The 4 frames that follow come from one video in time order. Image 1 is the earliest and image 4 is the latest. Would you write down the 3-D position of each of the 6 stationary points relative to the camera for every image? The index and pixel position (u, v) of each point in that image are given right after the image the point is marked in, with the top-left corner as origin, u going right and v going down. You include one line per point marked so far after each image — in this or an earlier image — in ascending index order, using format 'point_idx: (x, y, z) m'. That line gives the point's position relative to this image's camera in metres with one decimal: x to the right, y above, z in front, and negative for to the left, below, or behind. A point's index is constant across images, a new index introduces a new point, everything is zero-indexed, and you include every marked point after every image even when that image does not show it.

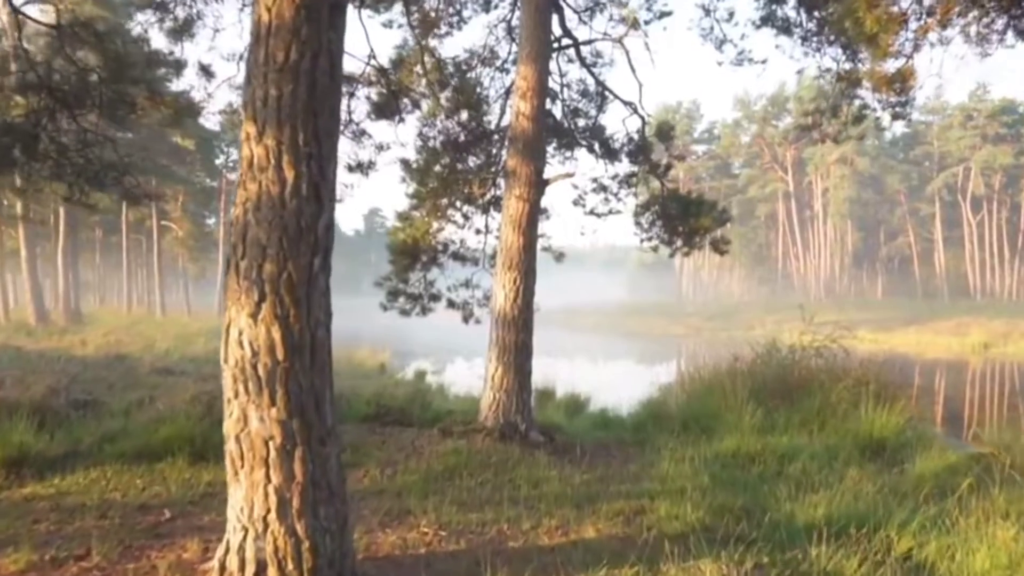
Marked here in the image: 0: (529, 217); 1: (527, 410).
0: (+0.1, +0.6, +7.8) m
1: (+0.1, -1.1, +7.7) m
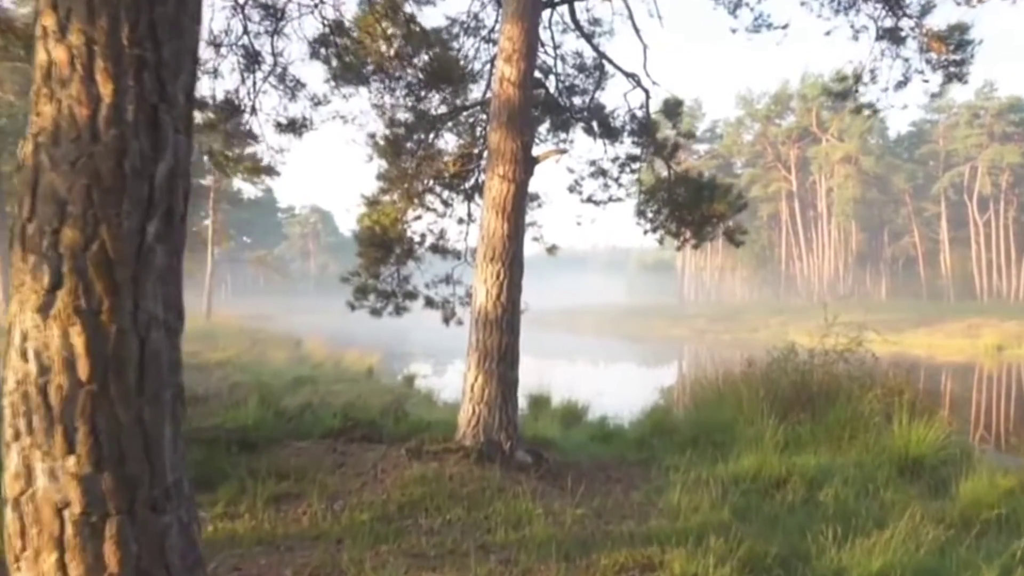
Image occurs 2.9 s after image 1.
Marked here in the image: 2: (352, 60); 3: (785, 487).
0: (0.0, +0.7, +6.7) m
1: (0.0, -1.0, +6.6) m
2: (-1.4, +1.9, +7.4) m
3: (+2.0, -1.5, +6.4) m
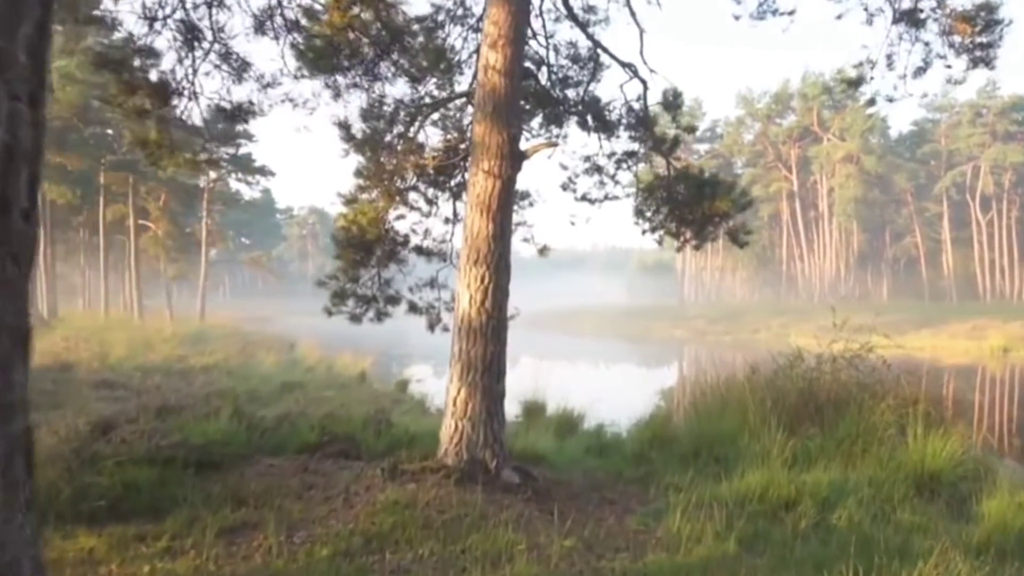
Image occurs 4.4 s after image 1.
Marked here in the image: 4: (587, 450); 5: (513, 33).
0: (-0.1, +0.6, +6.2) m
1: (-0.1, -1.1, +6.0) m
2: (-1.5, +1.9, +6.9) m
3: (+1.9, -1.5, +5.9) m
4: (+0.7, -1.6, +8.8) m
5: (0.0, +1.8, +6.3) m
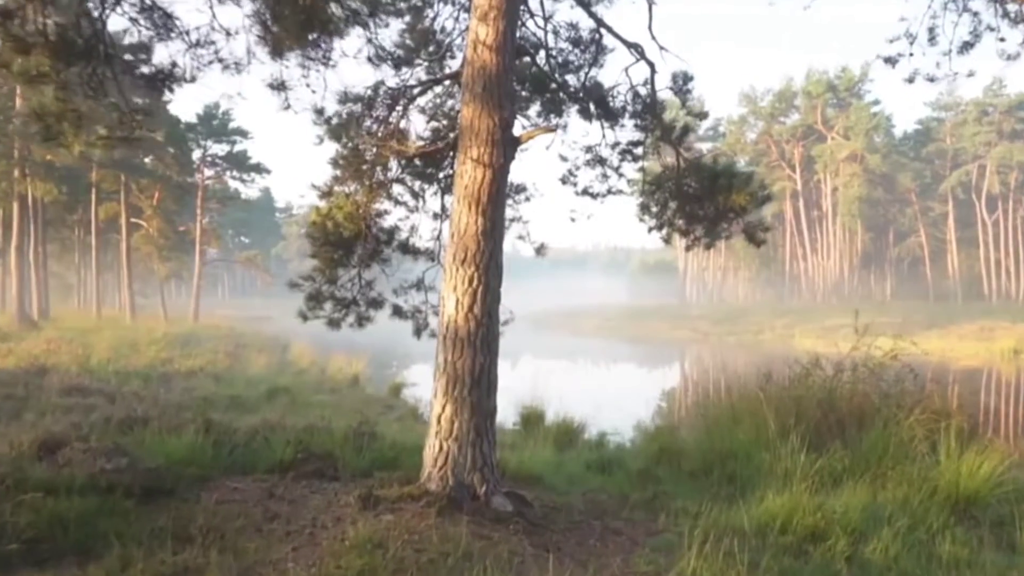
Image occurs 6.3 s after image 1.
0: (-0.1, +0.6, +5.5) m
1: (-0.1, -1.1, +5.4) m
2: (-1.5, +1.9, +6.2) m
3: (+1.8, -1.5, +5.2) m
4: (+0.7, -1.6, +8.1) m
5: (0.0, +1.8, +5.6) m
